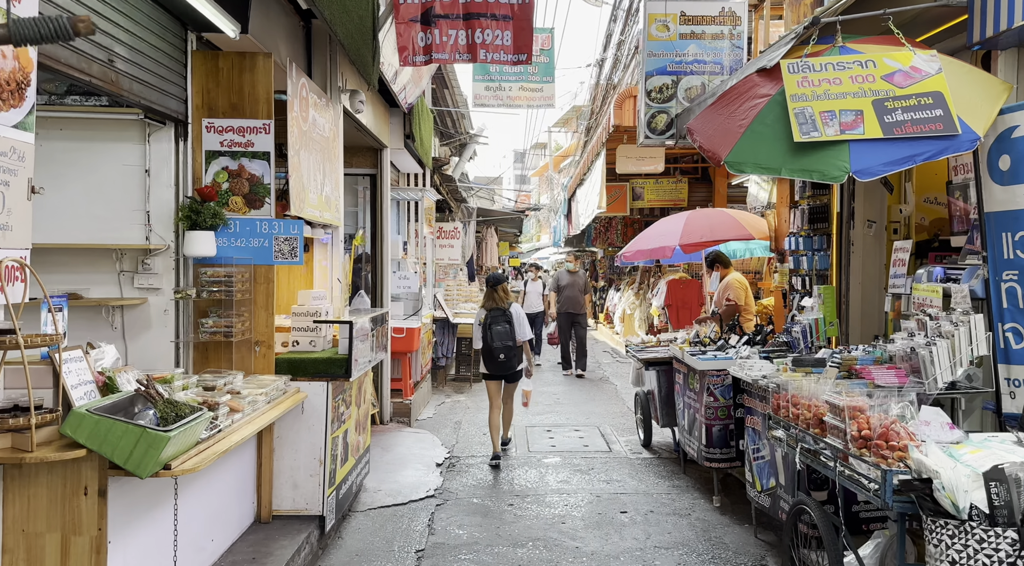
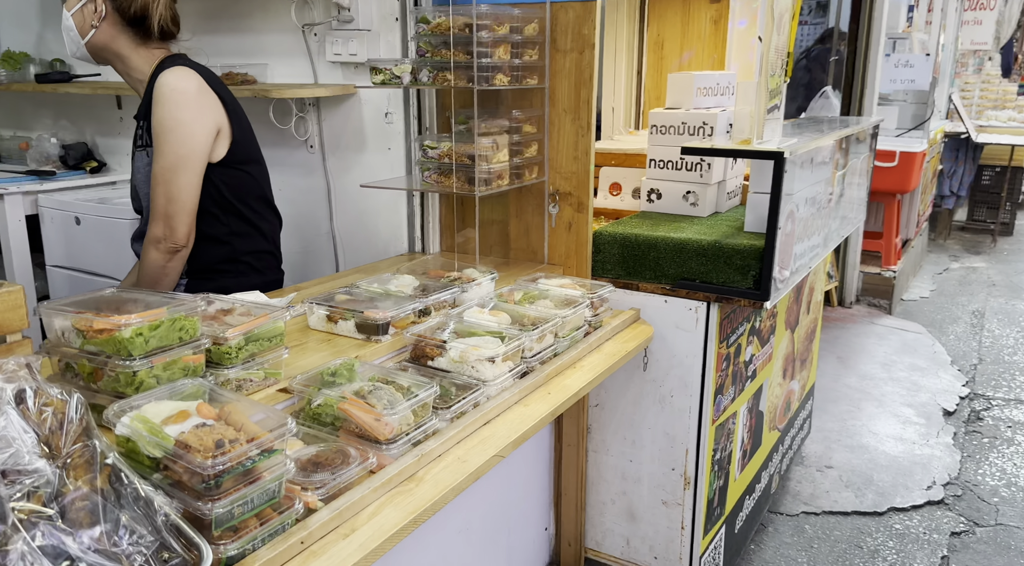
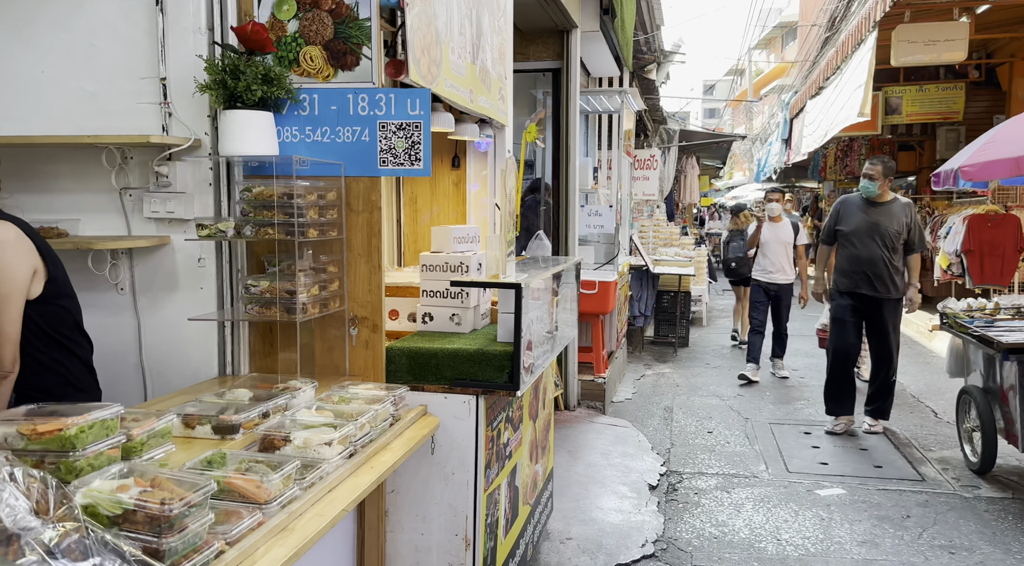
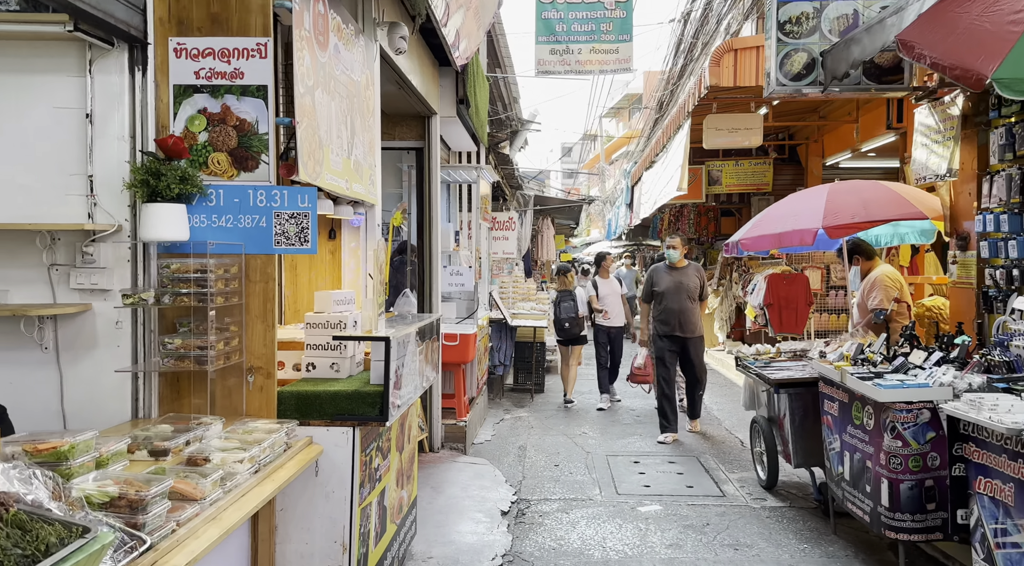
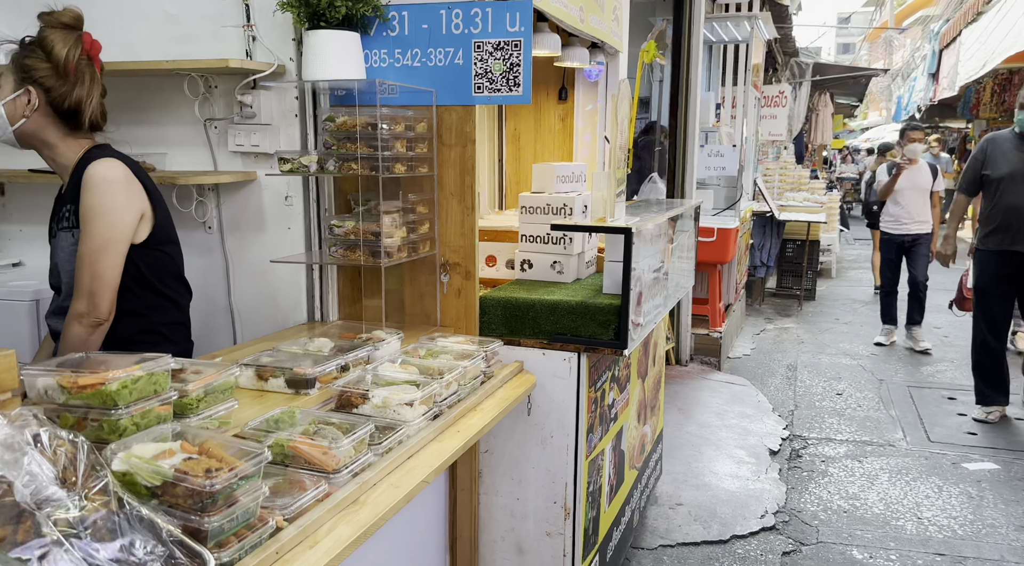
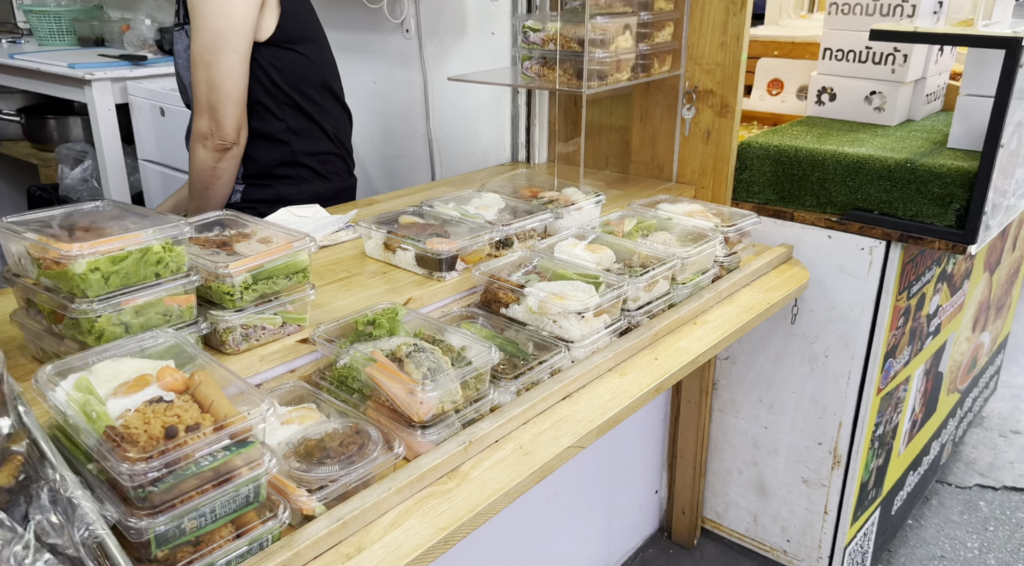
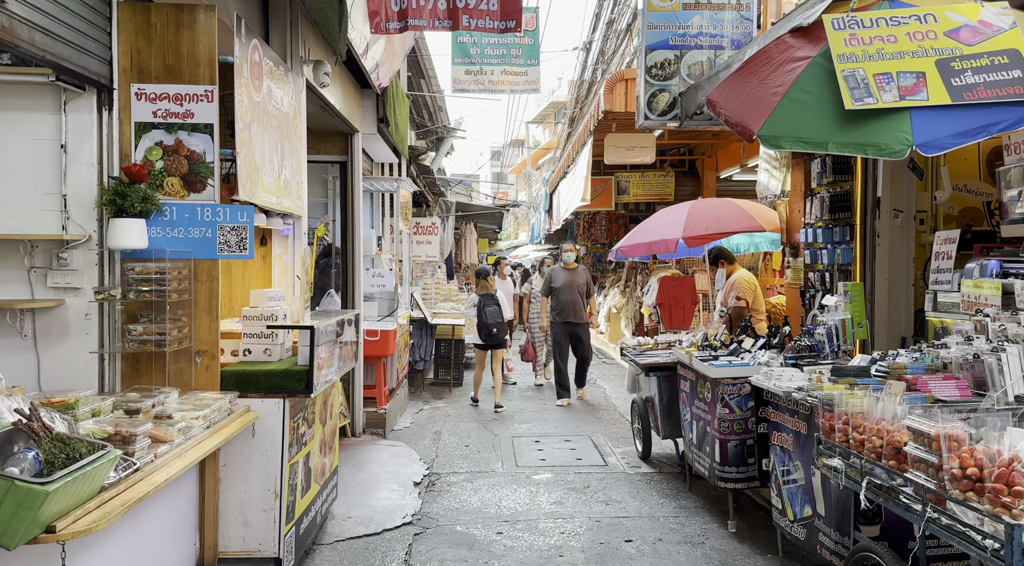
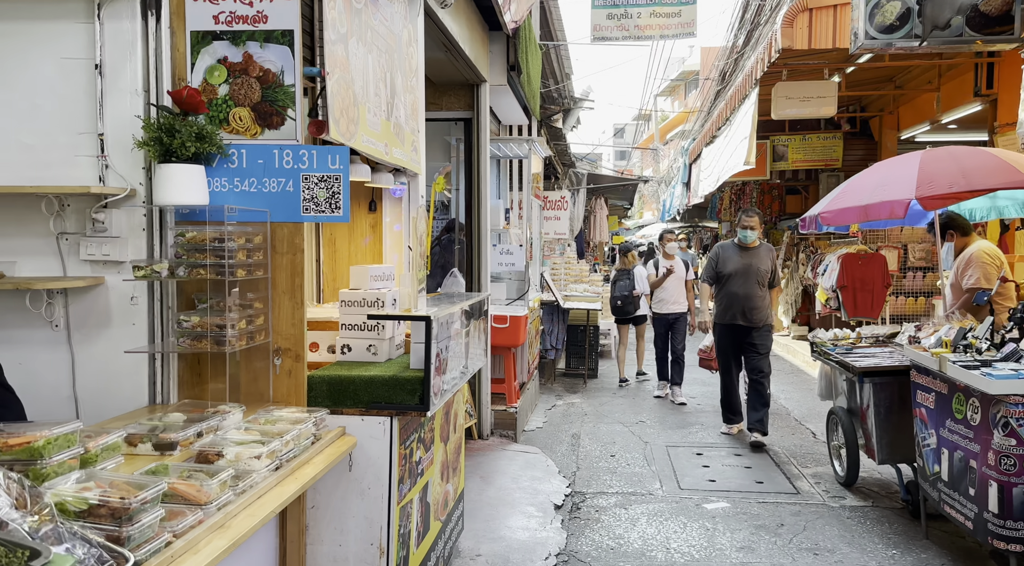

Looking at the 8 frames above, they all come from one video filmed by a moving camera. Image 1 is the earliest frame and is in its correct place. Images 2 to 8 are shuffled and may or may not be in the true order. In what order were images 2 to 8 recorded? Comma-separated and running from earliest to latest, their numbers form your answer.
7, 4, 8, 3, 5, 2, 6
